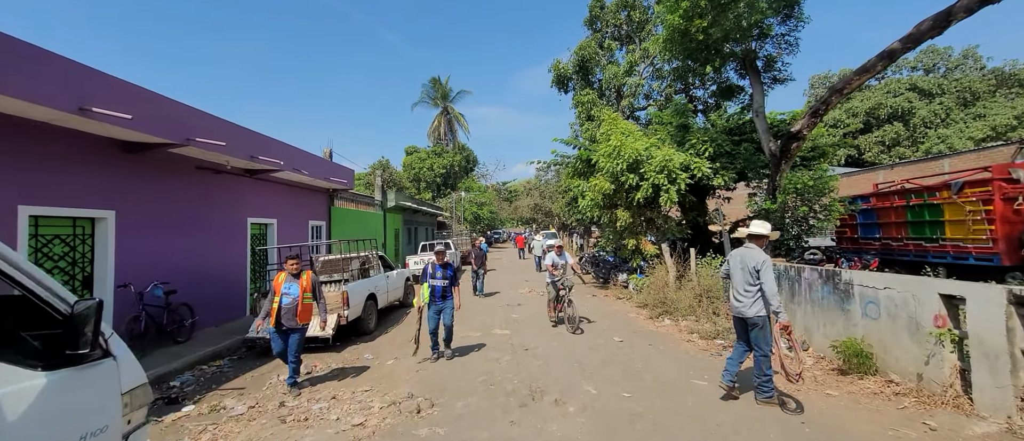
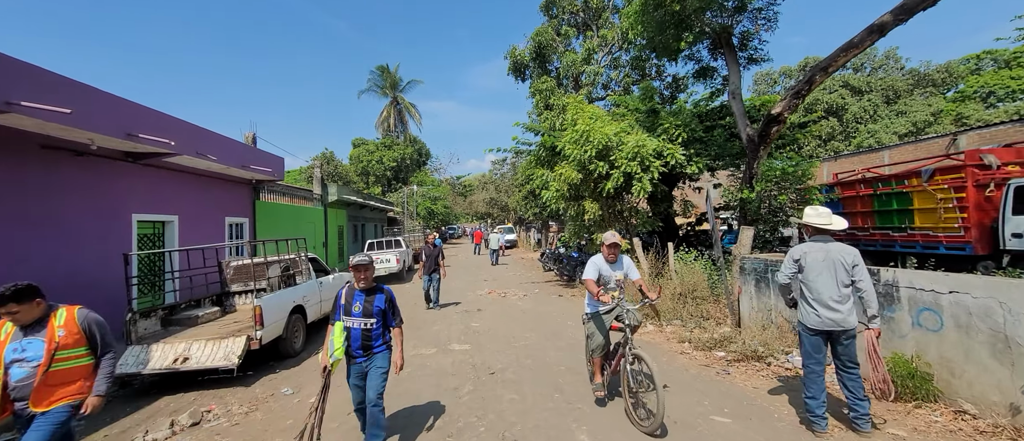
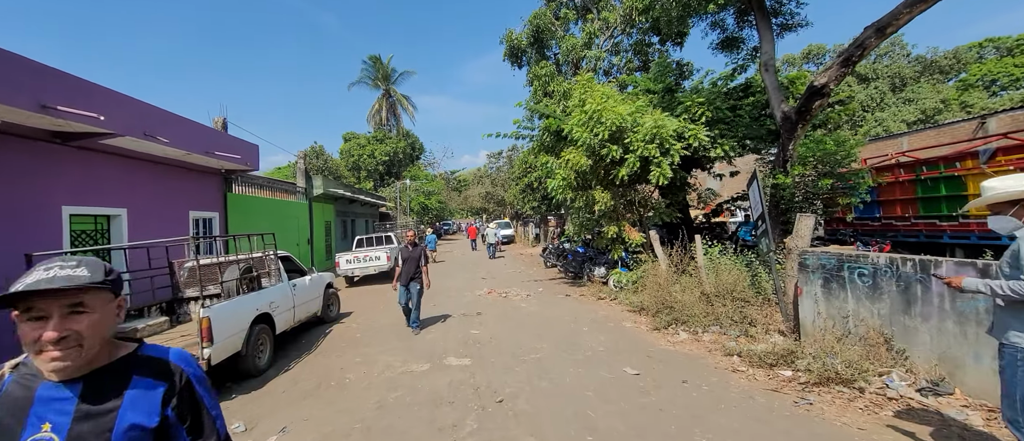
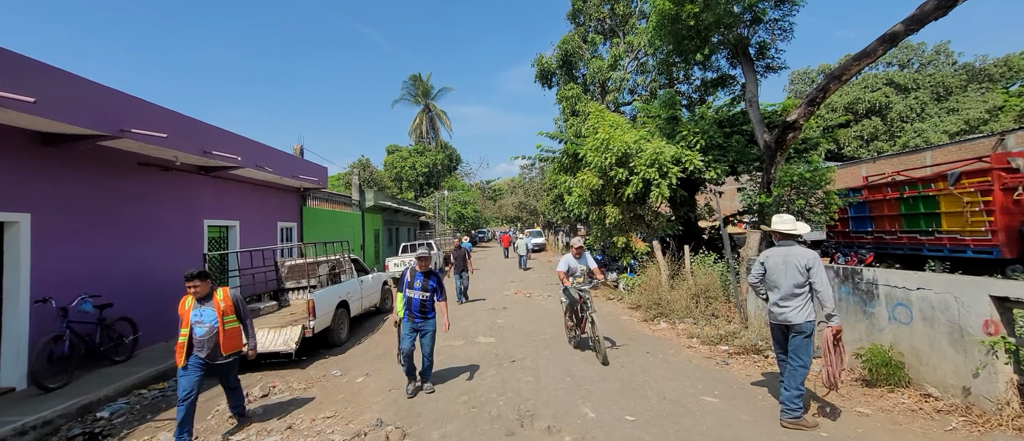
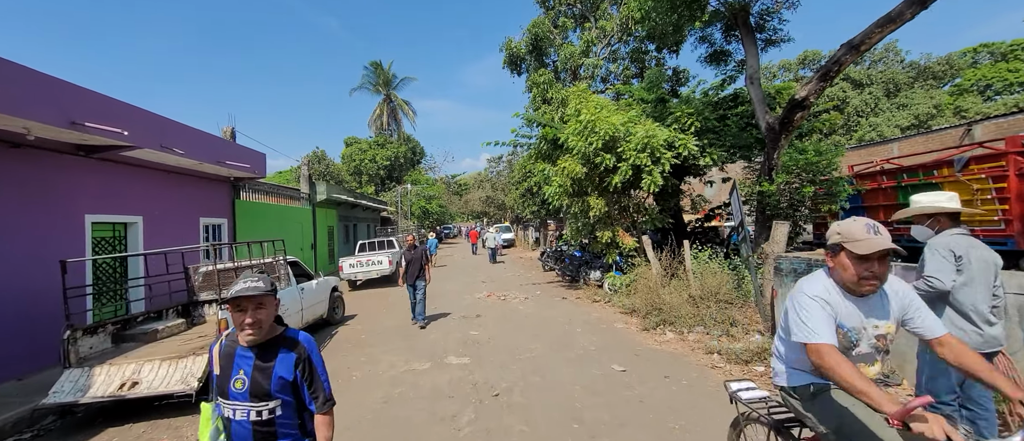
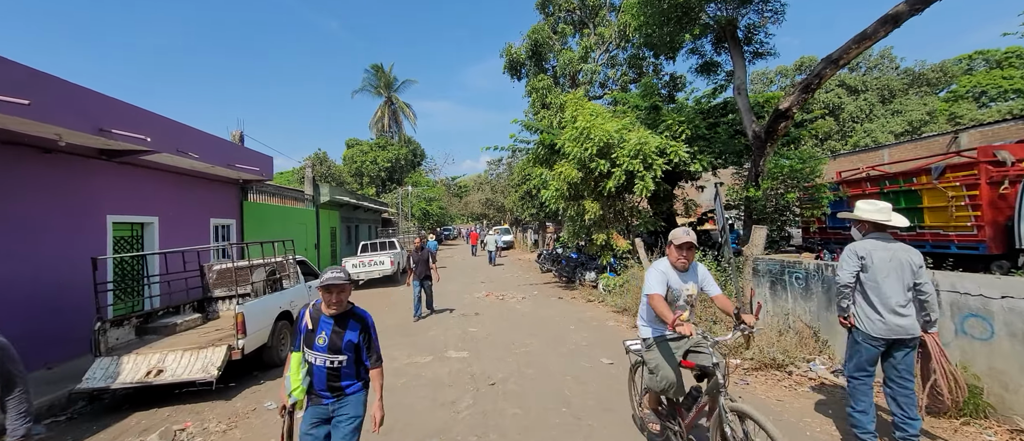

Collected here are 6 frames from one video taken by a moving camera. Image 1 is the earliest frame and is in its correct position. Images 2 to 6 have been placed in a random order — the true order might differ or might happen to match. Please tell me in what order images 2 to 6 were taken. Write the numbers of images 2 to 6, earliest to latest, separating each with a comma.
4, 2, 6, 5, 3
